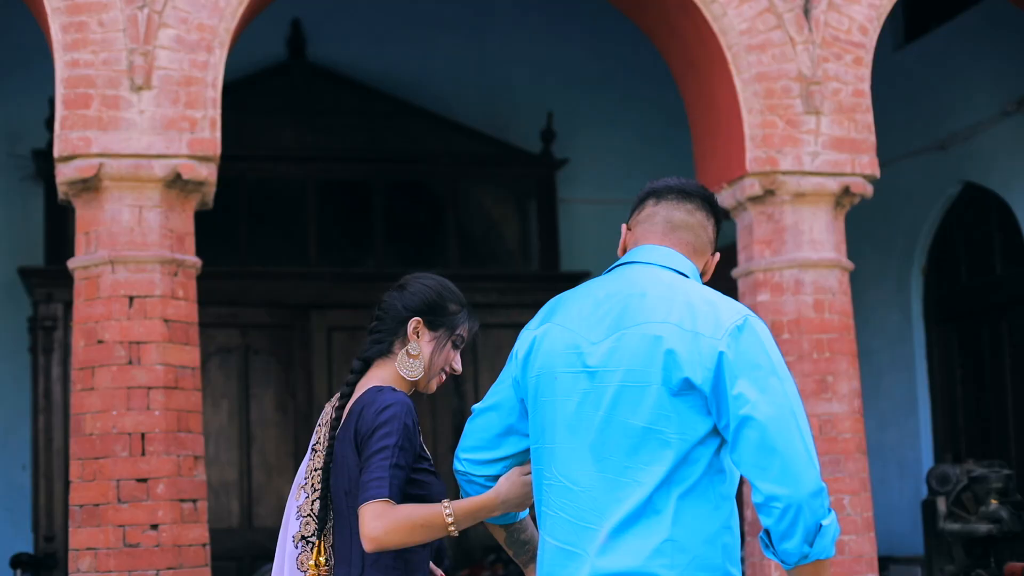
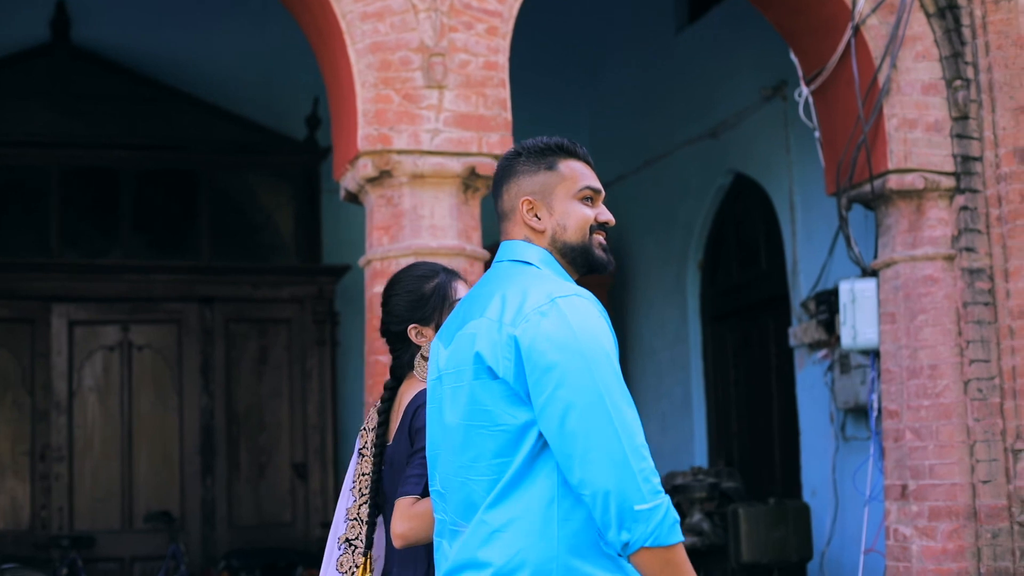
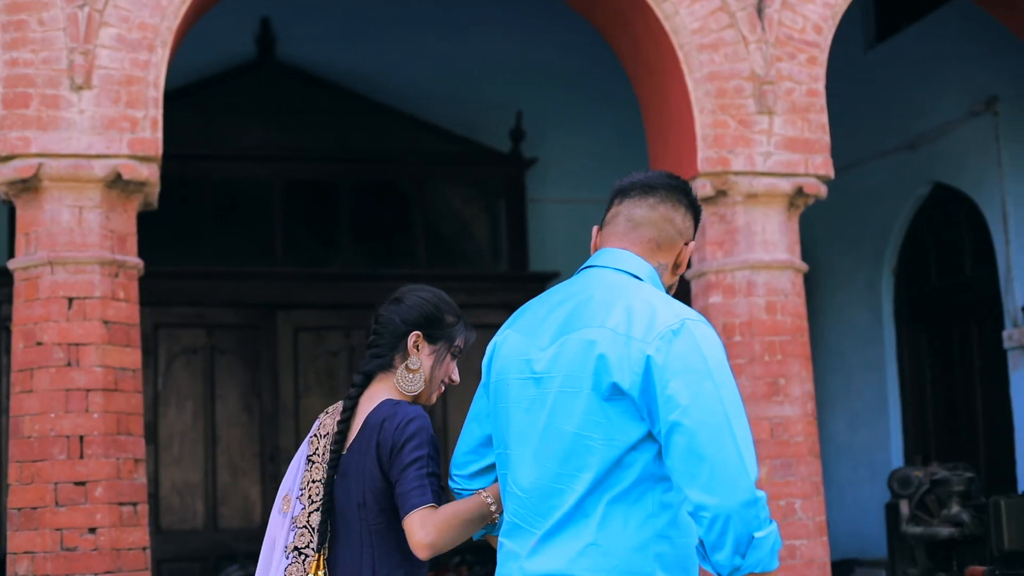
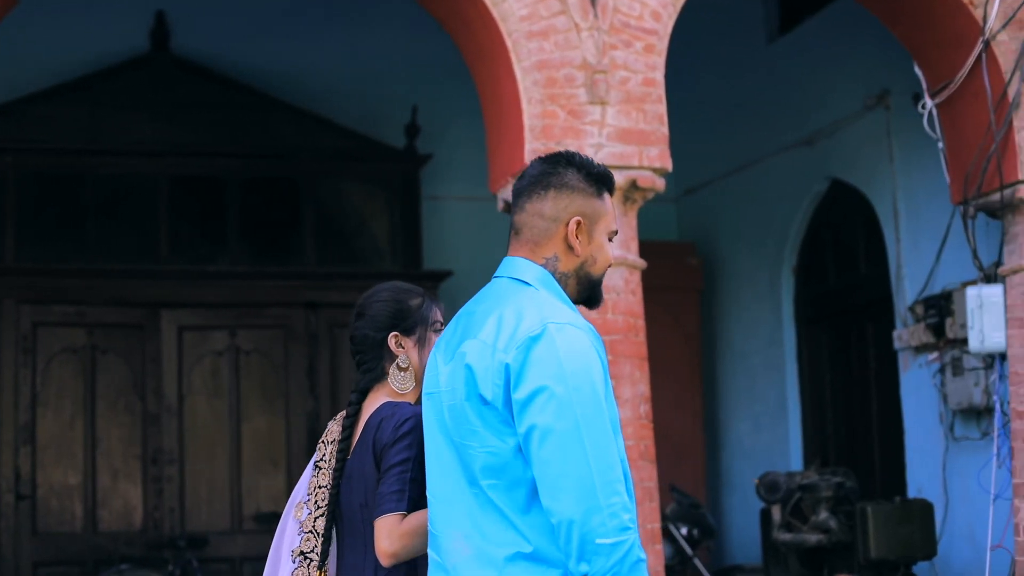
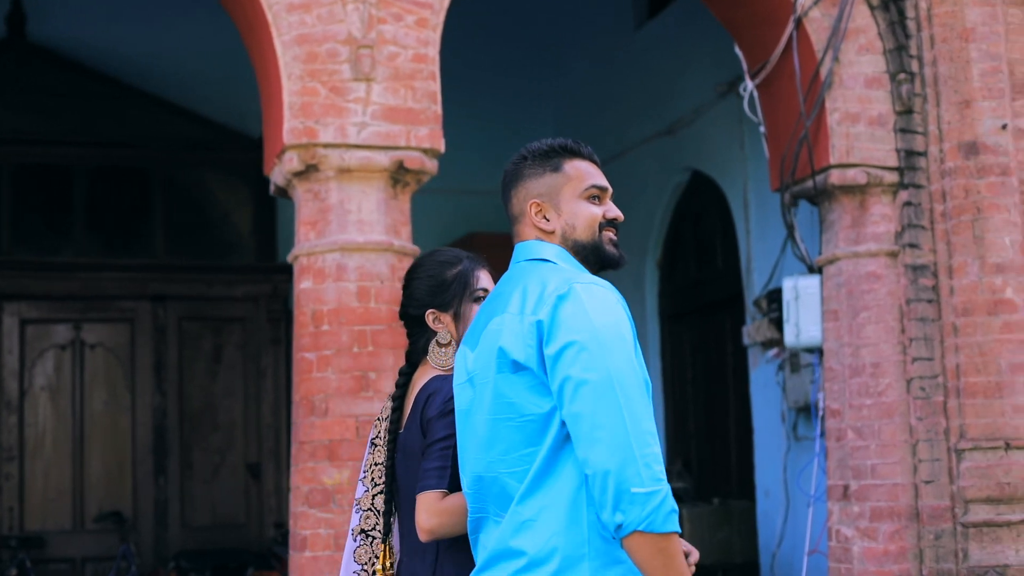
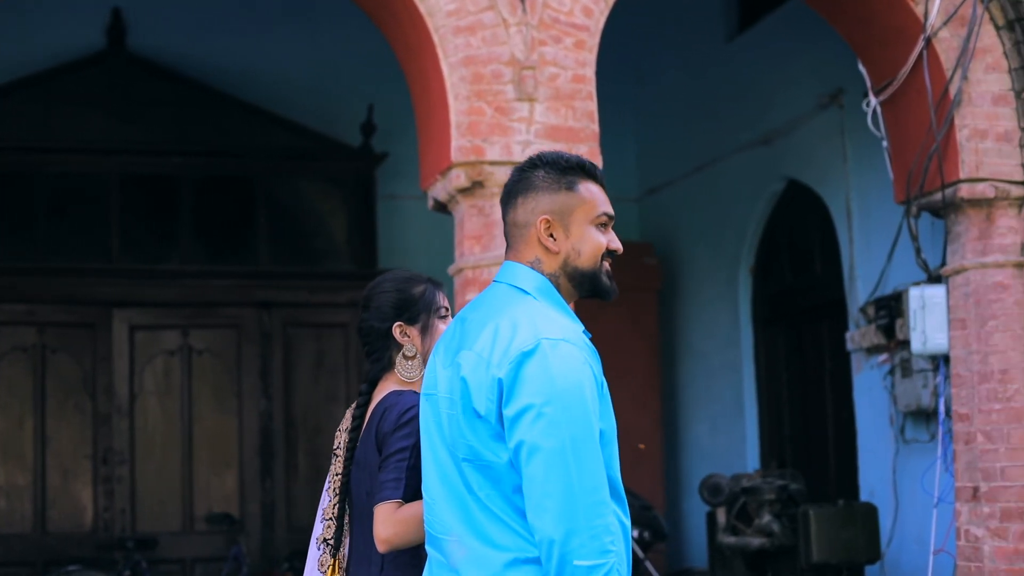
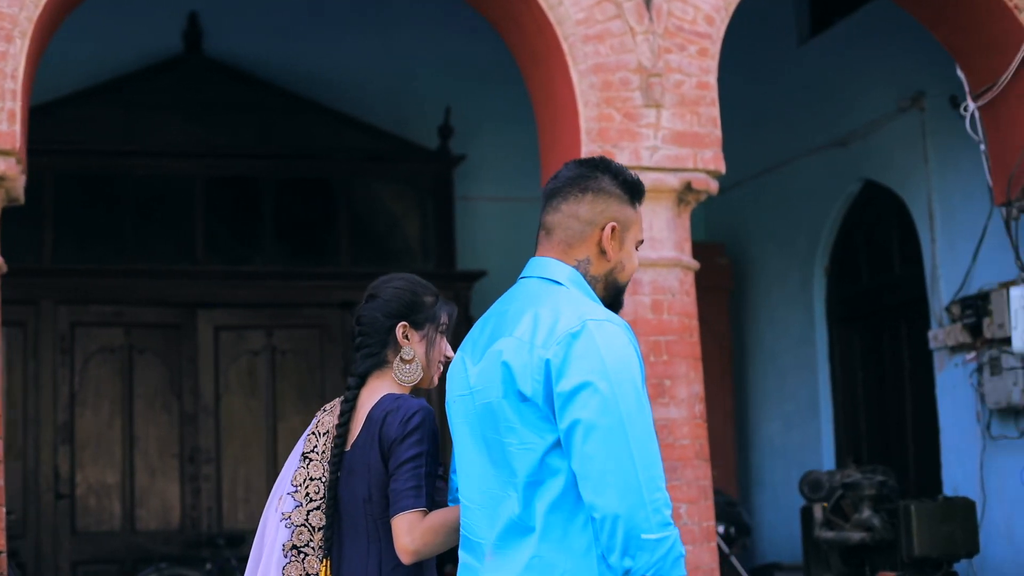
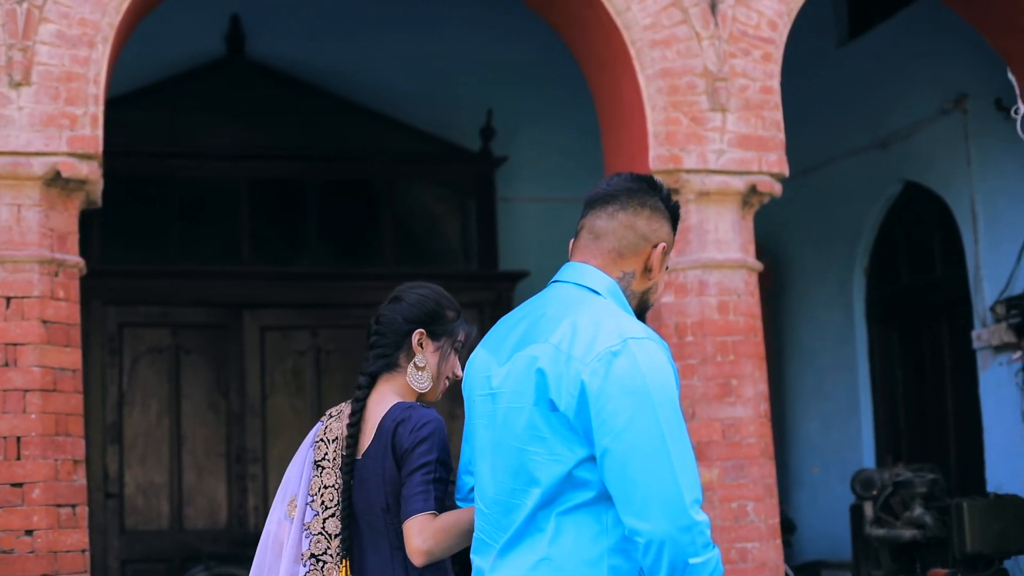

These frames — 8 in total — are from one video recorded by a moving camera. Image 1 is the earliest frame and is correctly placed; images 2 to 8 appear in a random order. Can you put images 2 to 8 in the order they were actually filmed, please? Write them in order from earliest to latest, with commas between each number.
3, 8, 7, 4, 6, 2, 5
